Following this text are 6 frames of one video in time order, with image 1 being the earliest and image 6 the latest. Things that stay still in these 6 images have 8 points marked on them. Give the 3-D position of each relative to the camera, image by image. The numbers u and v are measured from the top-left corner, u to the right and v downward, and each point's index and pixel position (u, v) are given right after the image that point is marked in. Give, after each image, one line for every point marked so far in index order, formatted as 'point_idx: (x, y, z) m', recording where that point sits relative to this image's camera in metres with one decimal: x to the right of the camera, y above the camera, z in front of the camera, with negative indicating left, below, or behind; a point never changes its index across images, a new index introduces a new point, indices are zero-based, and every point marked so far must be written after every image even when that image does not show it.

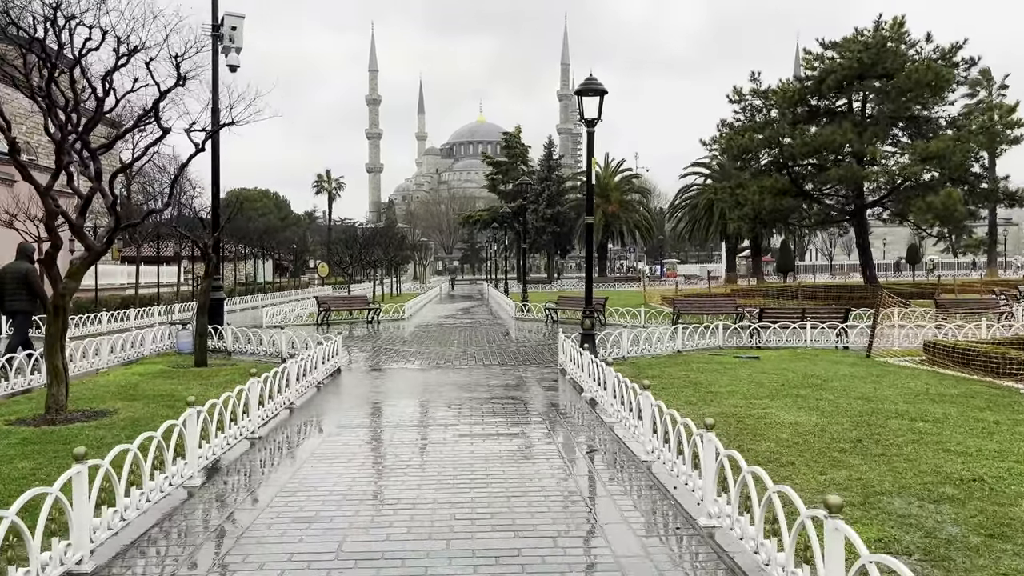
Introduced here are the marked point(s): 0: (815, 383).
0: (+3.3, -1.1, +9.0) m
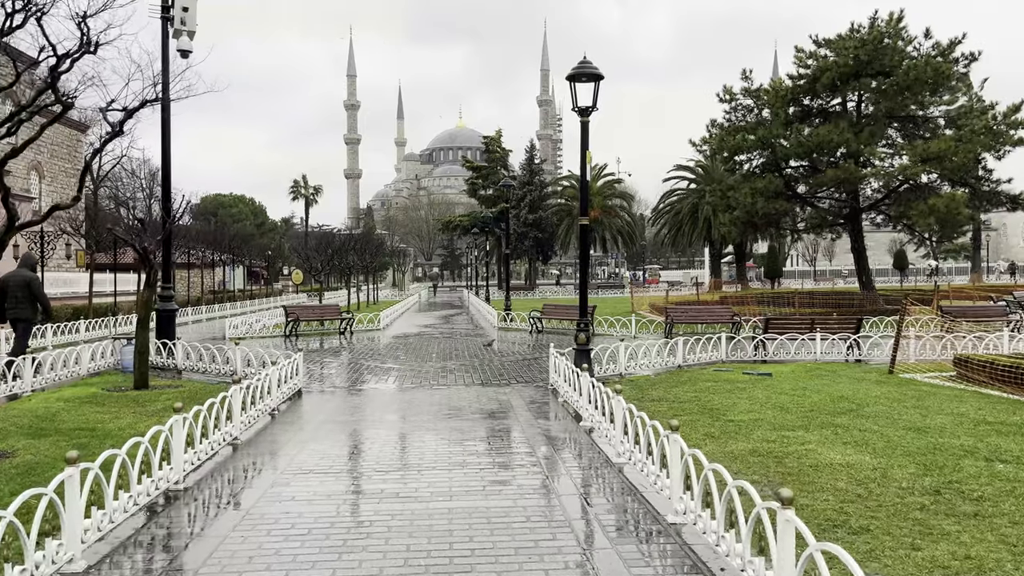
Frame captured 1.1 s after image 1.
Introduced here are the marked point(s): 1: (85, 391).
0: (+3.2, -1.1, +7.7) m
1: (-5.0, -1.2, +9.5) m
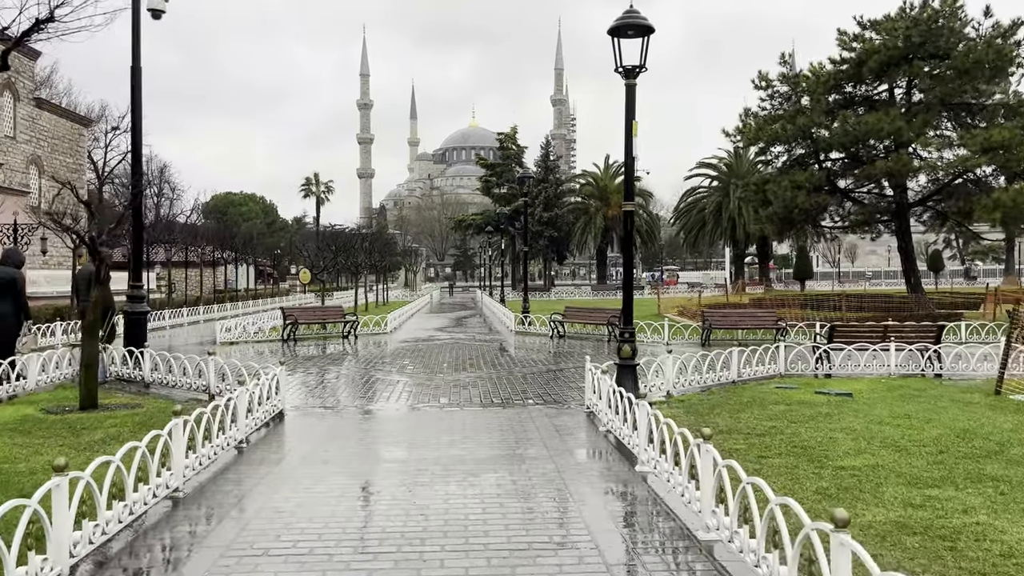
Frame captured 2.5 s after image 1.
0: (+3.5, -1.2, +5.9) m
1: (-4.7, -1.2, +7.7) m
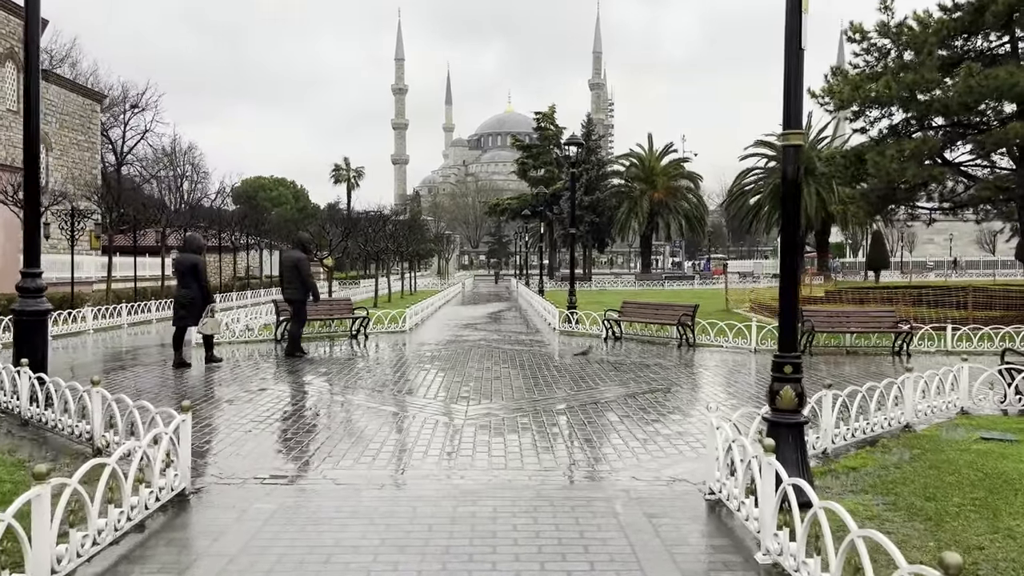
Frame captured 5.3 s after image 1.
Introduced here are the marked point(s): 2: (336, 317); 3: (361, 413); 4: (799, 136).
0: (+3.8, -1.2, +2.3) m
1: (-4.3, -1.1, +4.5) m
2: (-3.3, -0.5, +15.2) m
3: (-1.5, -1.2, +7.9) m
4: (+1.6, +0.9, +4.6) m
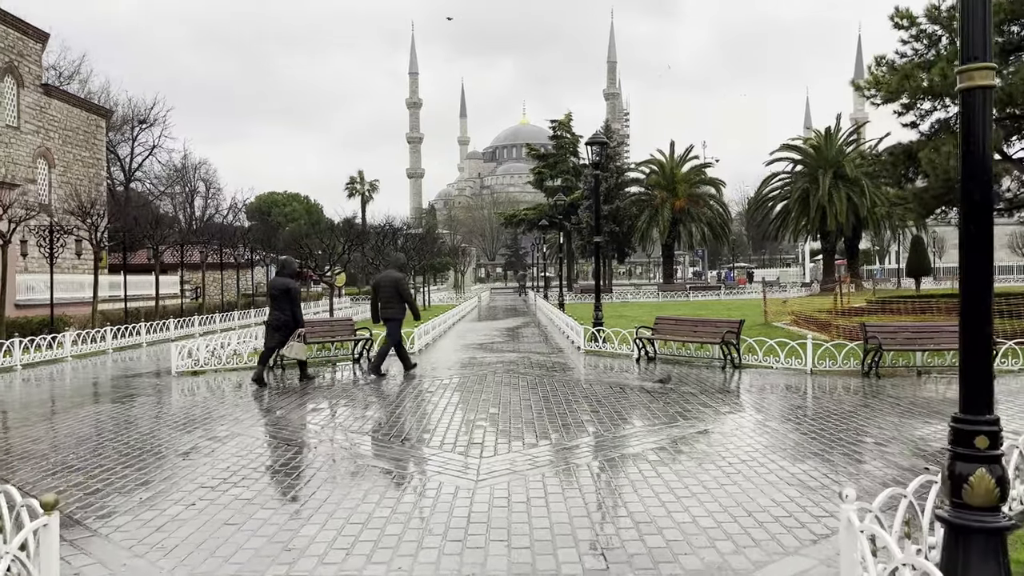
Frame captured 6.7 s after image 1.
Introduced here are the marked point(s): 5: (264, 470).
0: (+3.8, -1.2, +0.6) m
1: (-4.2, -1.3, +2.9) m
2: (-3.0, -0.8, +13.7) m
3: (-1.3, -1.4, +6.3) m
4: (+1.7, +0.8, +2.9) m
5: (-2.0, -1.5, +6.3) m
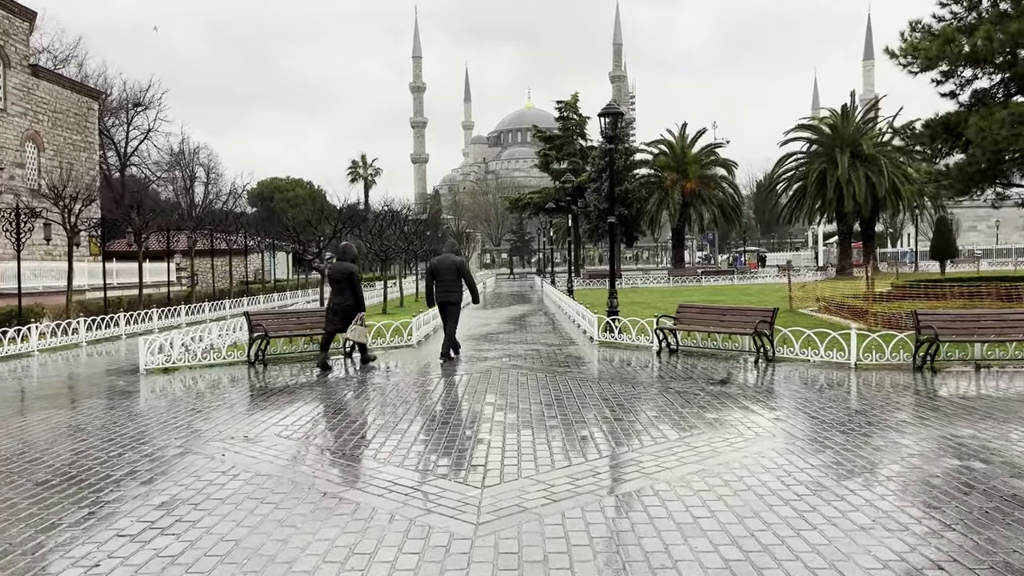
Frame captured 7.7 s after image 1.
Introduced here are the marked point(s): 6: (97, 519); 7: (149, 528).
0: (+3.8, -1.2, -0.7) m
1: (-4.2, -1.3, +1.7) m
2: (-2.9, -0.6, +12.4) m
3: (-1.2, -1.3, +5.0) m
4: (+1.7, +0.8, +1.6) m
5: (-1.9, -1.4, +5.0) m
6: (-2.3, -1.3, +4.6) m
7: (-2.0, -1.3, +4.4) m
